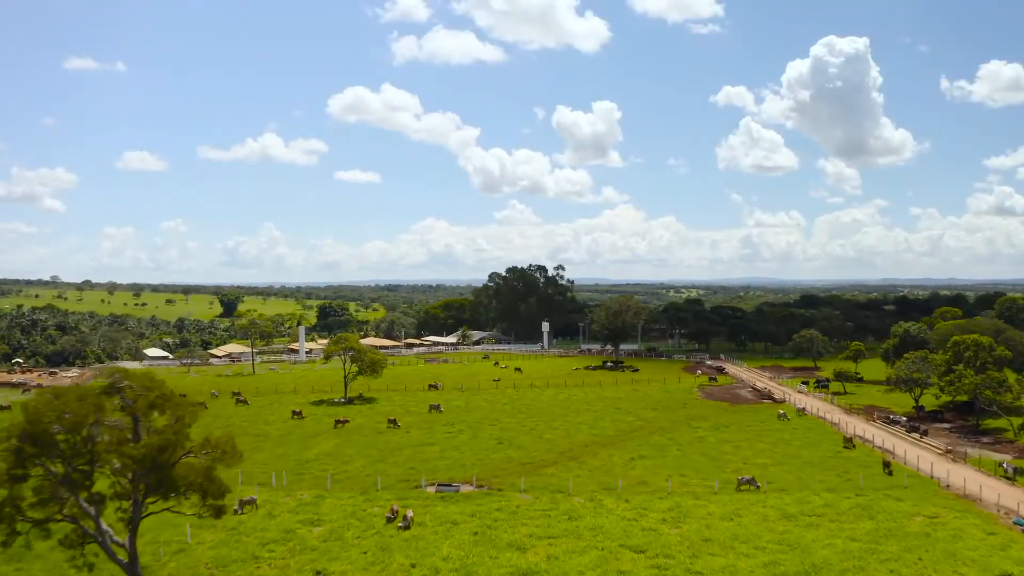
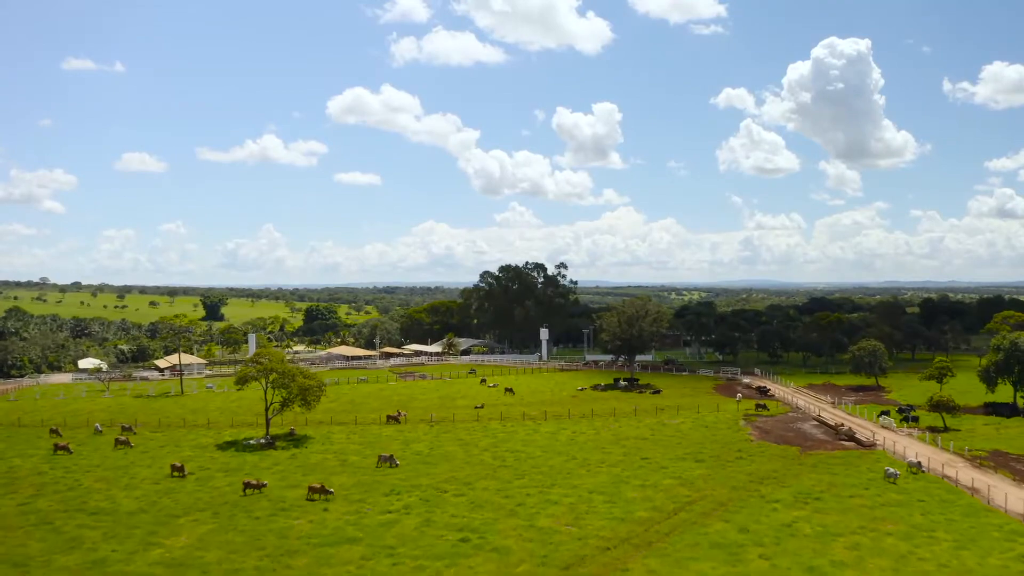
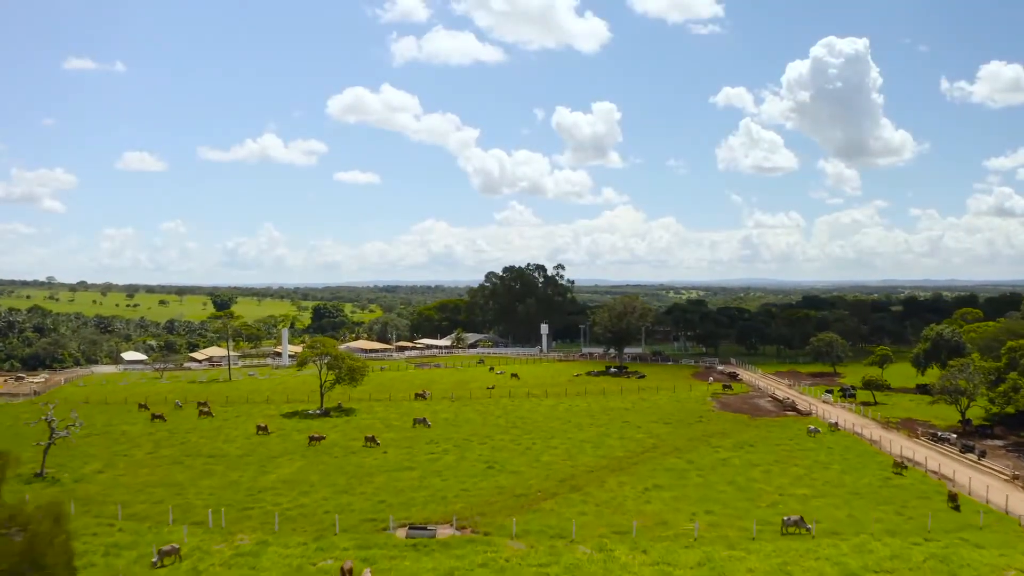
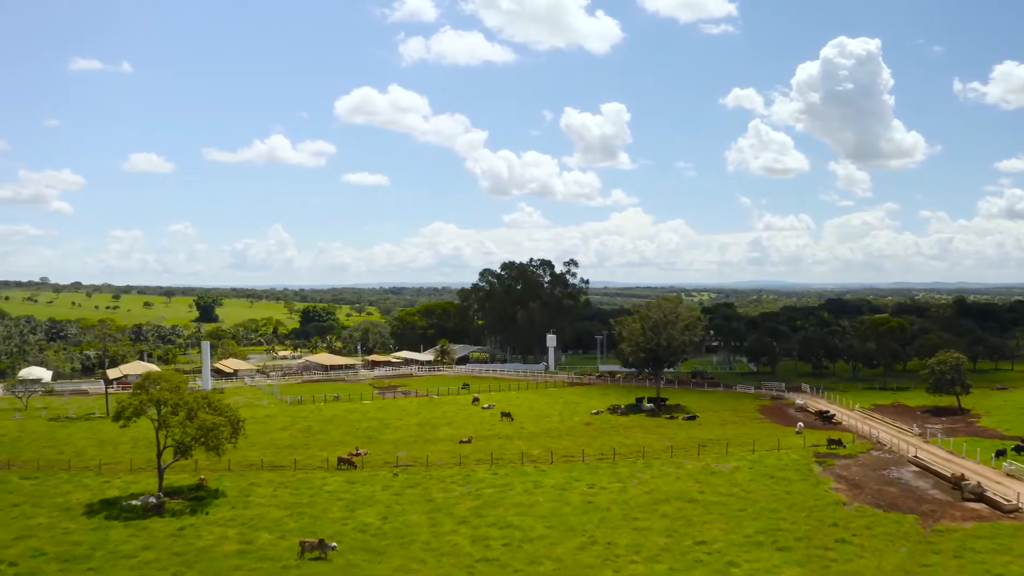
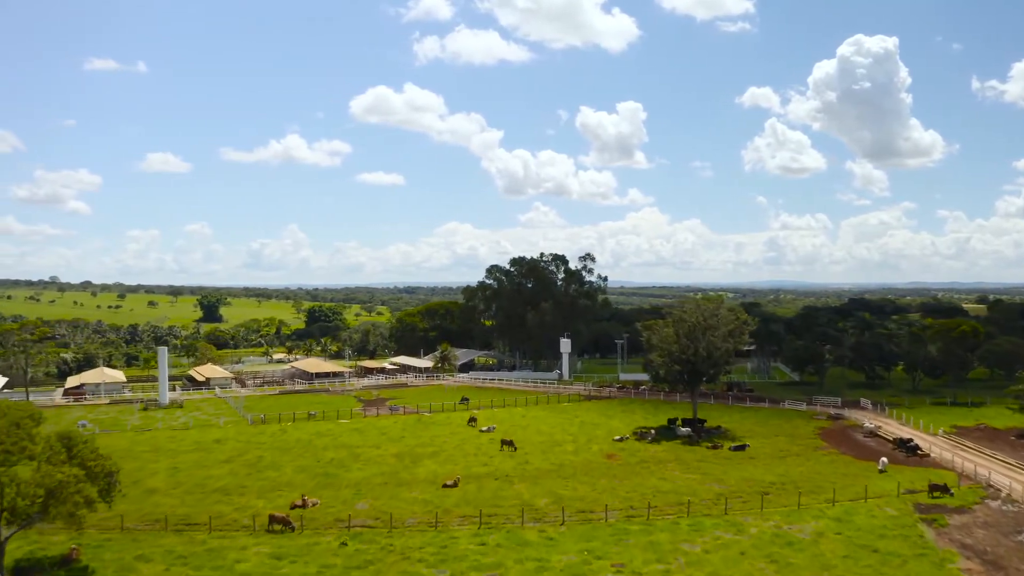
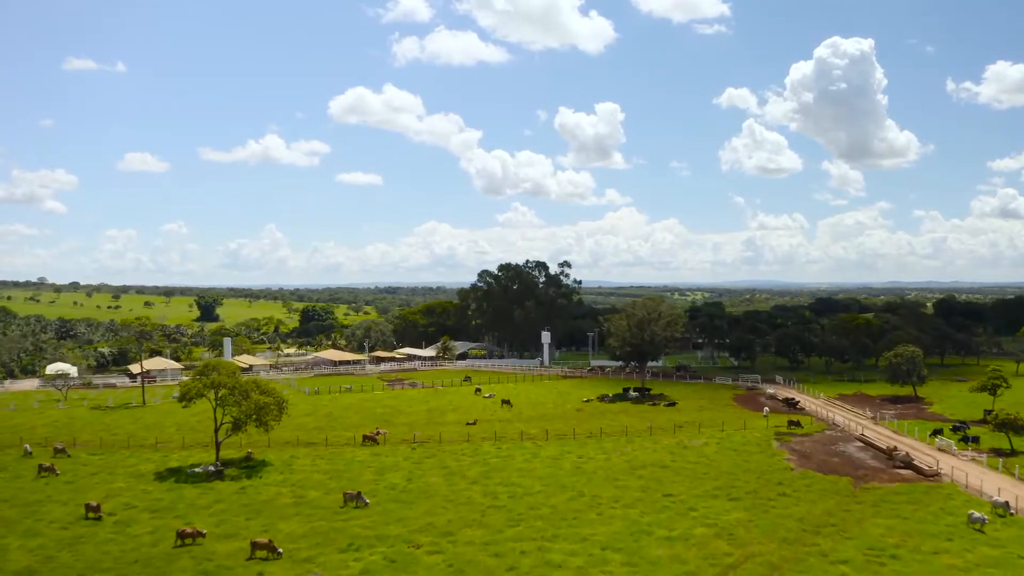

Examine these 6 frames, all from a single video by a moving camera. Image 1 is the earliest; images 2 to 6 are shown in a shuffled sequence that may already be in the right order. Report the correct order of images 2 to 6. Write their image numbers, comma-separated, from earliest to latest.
3, 2, 6, 4, 5
